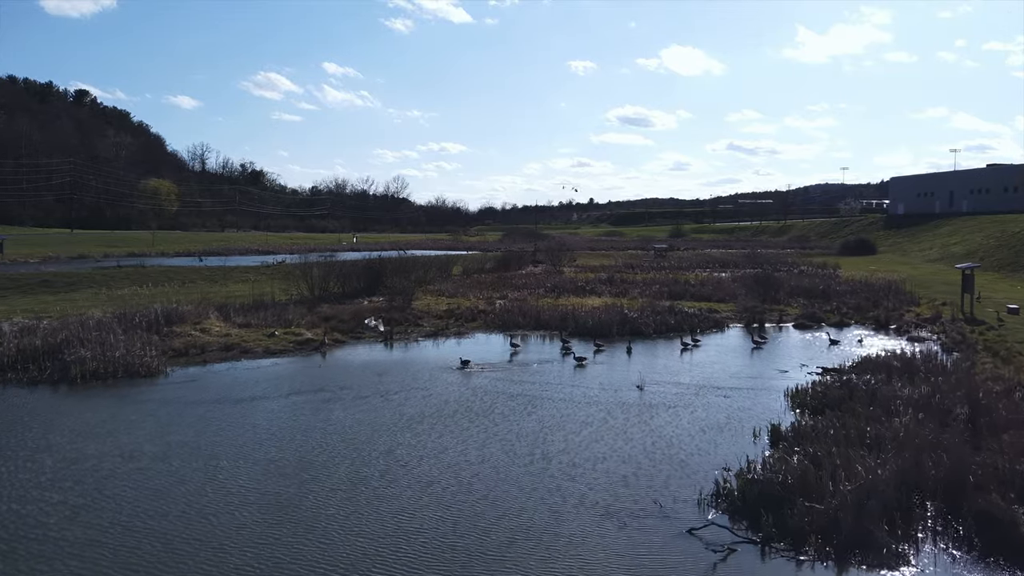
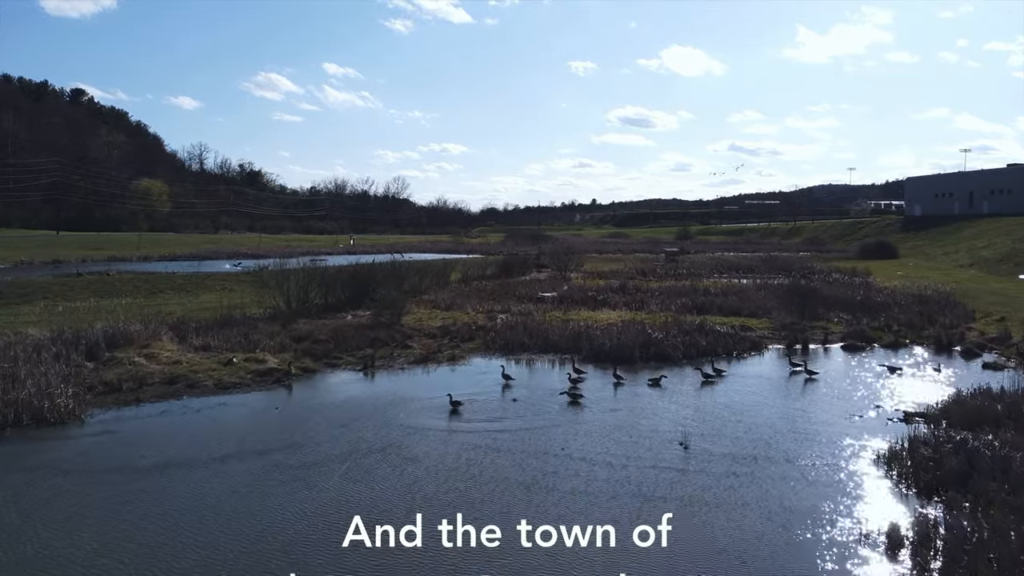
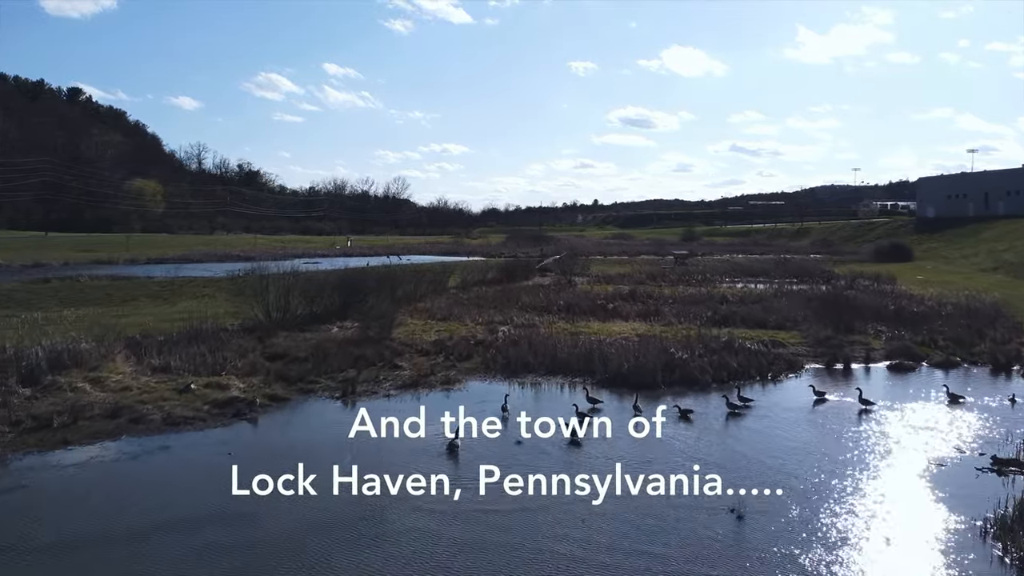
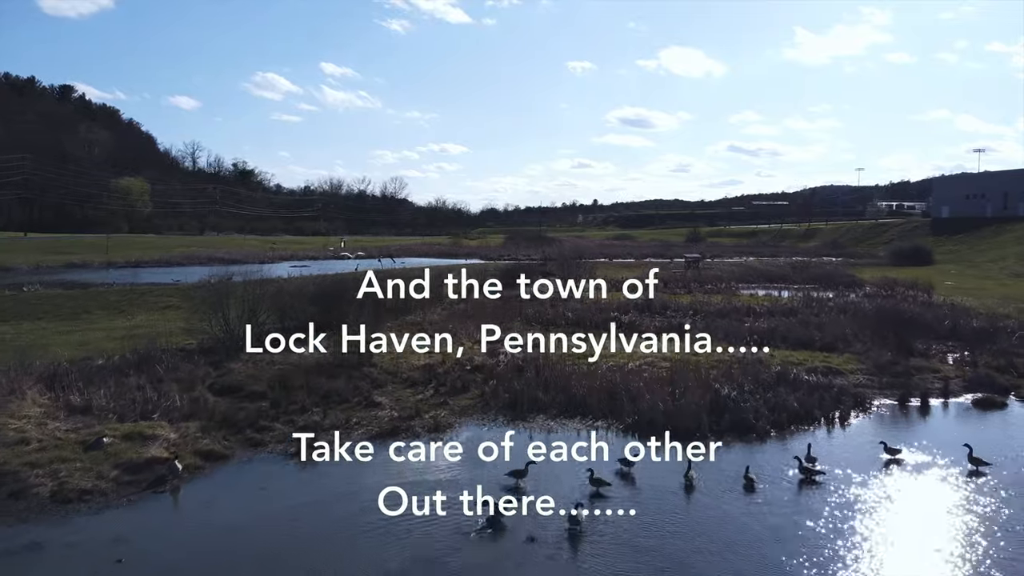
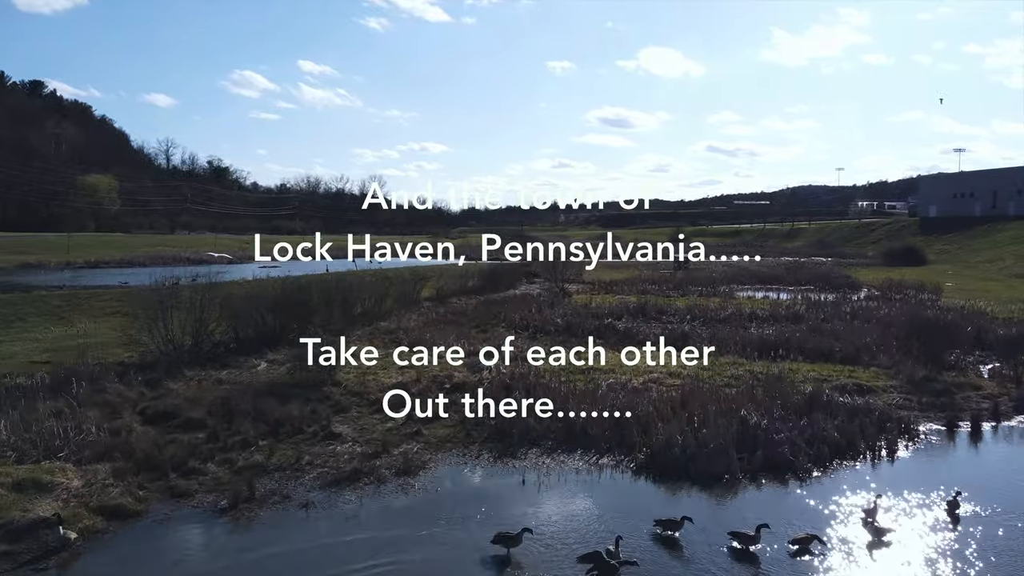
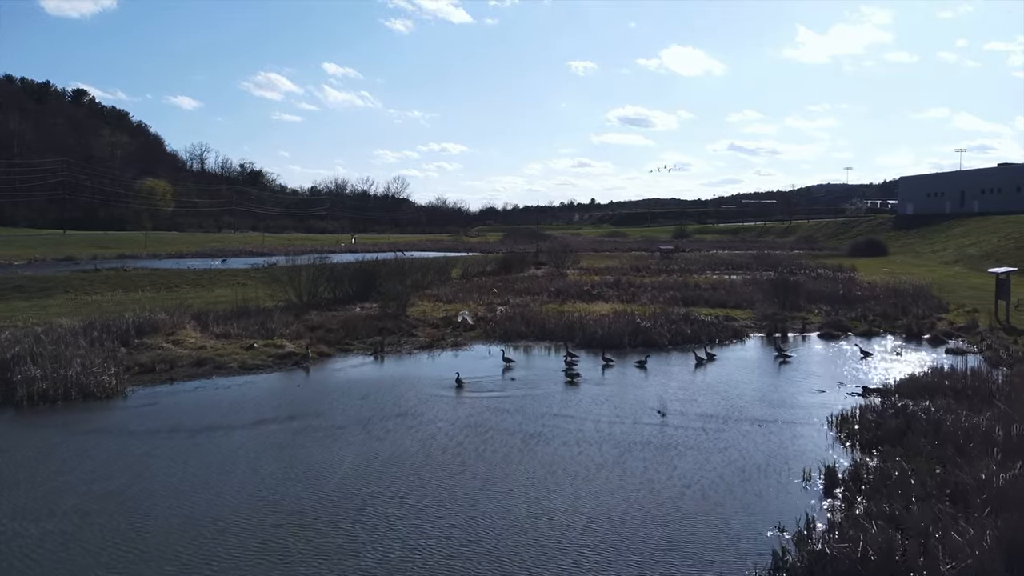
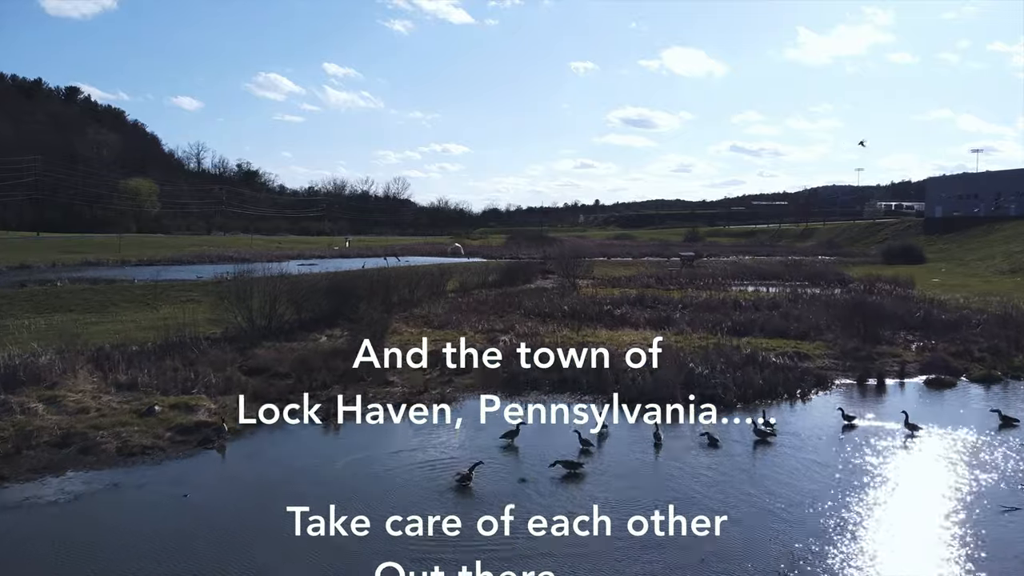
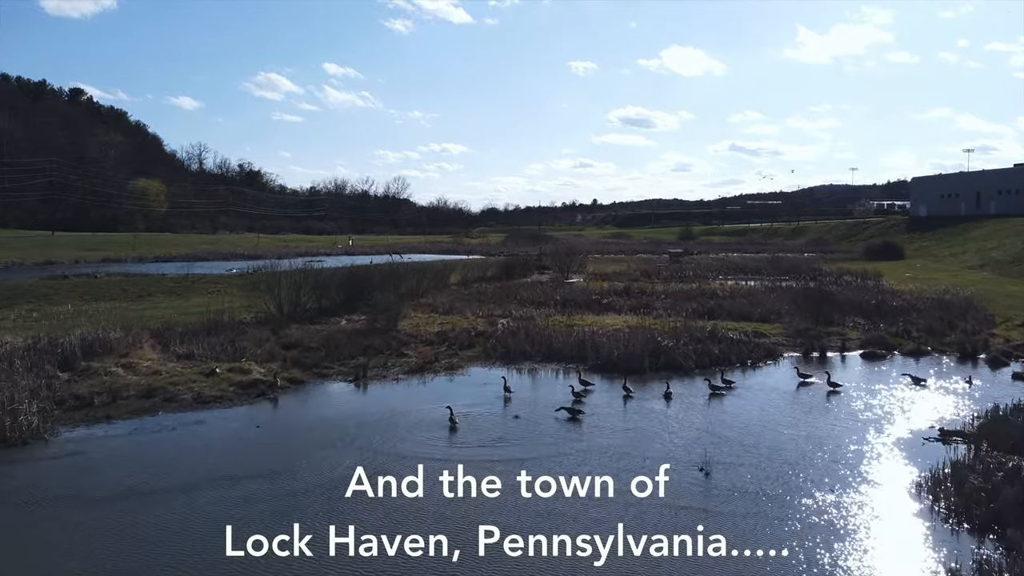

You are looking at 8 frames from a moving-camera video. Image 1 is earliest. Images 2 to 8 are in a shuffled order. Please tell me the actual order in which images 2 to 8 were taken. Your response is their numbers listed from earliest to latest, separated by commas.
6, 2, 8, 3, 7, 4, 5
